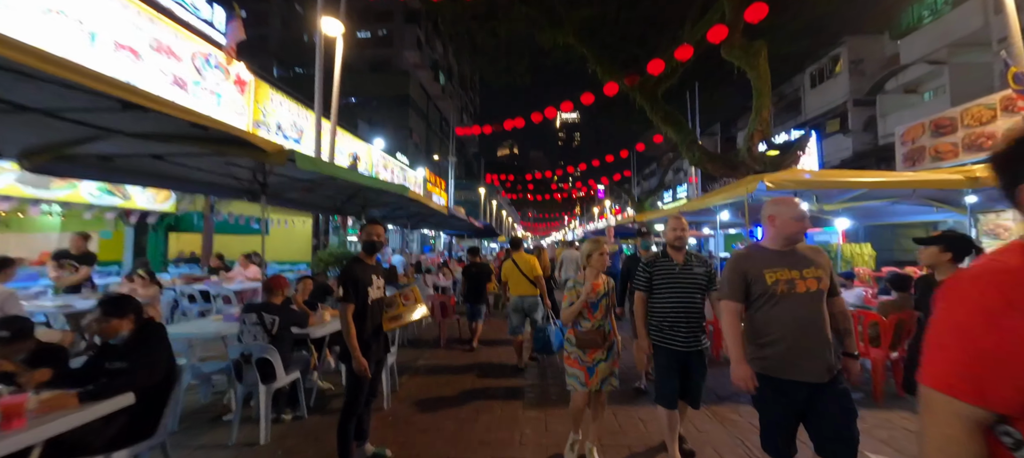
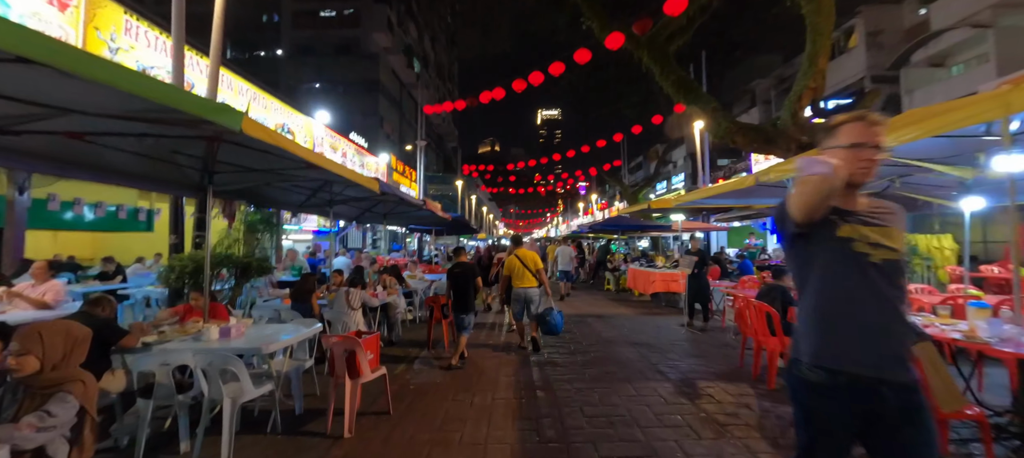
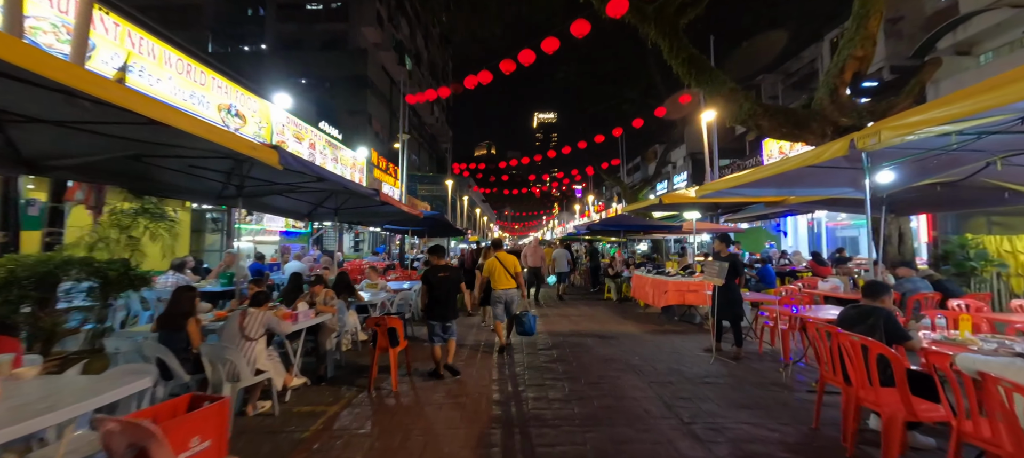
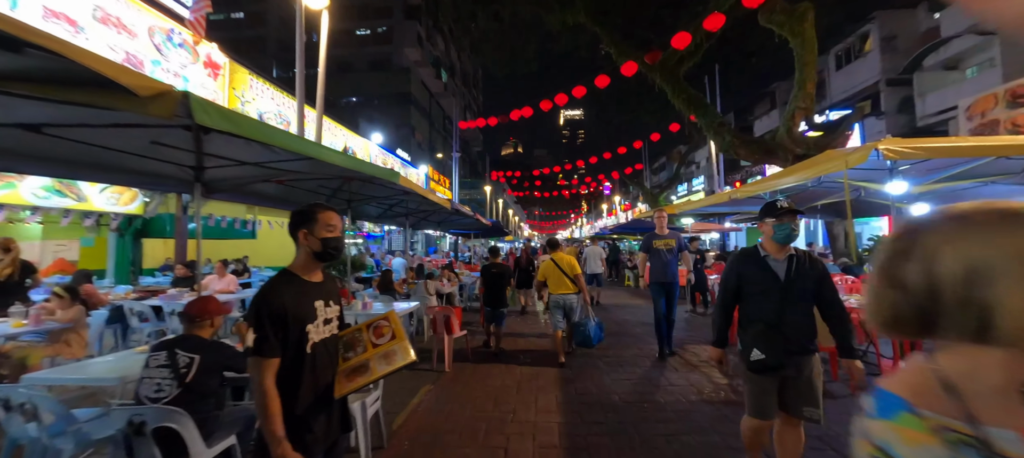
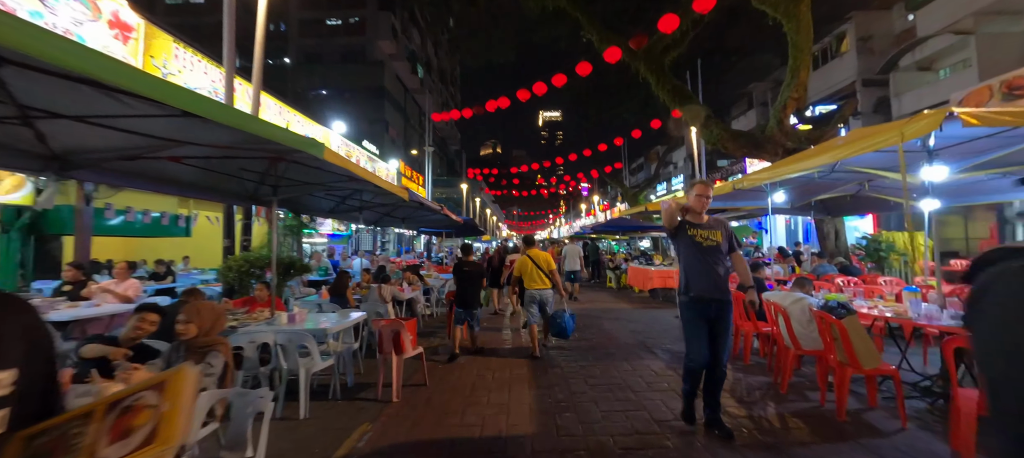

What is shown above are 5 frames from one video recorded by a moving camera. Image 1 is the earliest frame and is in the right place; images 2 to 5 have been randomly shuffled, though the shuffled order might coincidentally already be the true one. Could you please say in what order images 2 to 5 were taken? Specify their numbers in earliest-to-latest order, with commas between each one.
4, 5, 2, 3
